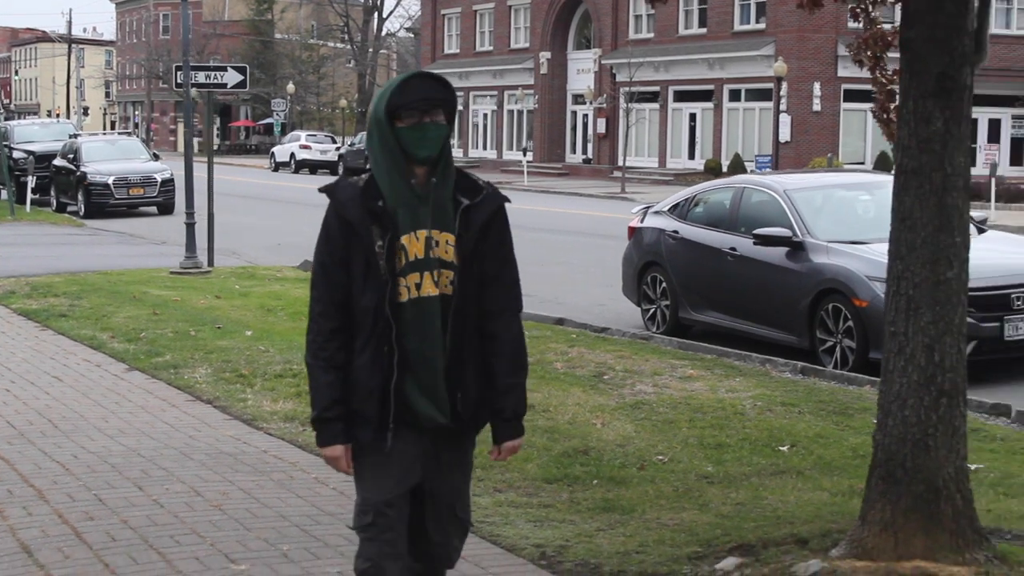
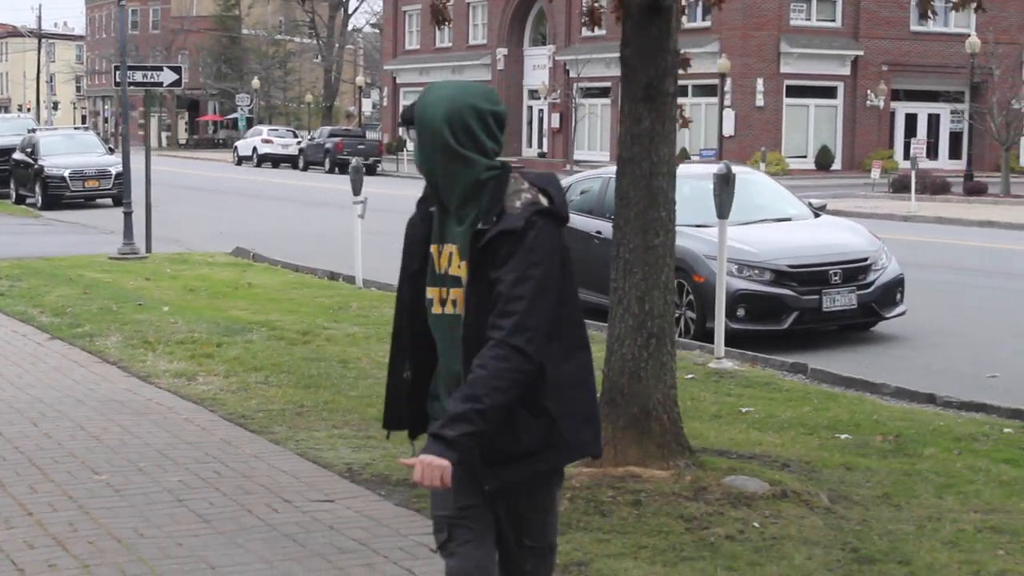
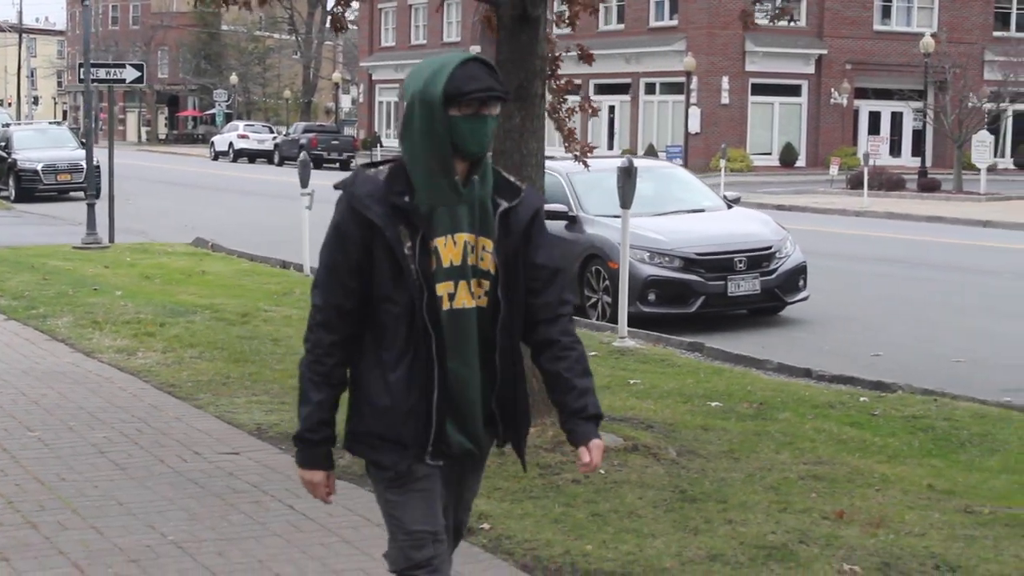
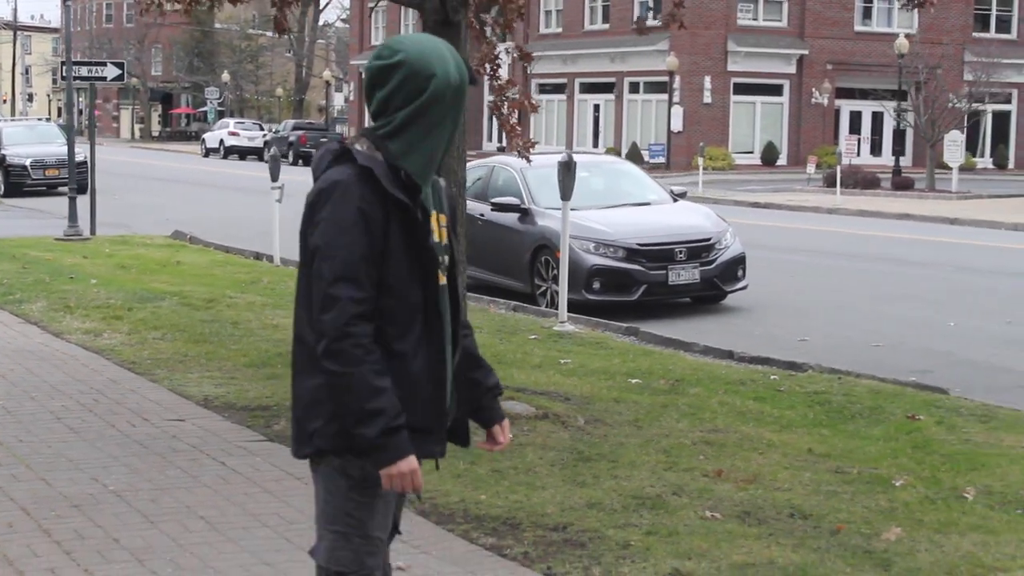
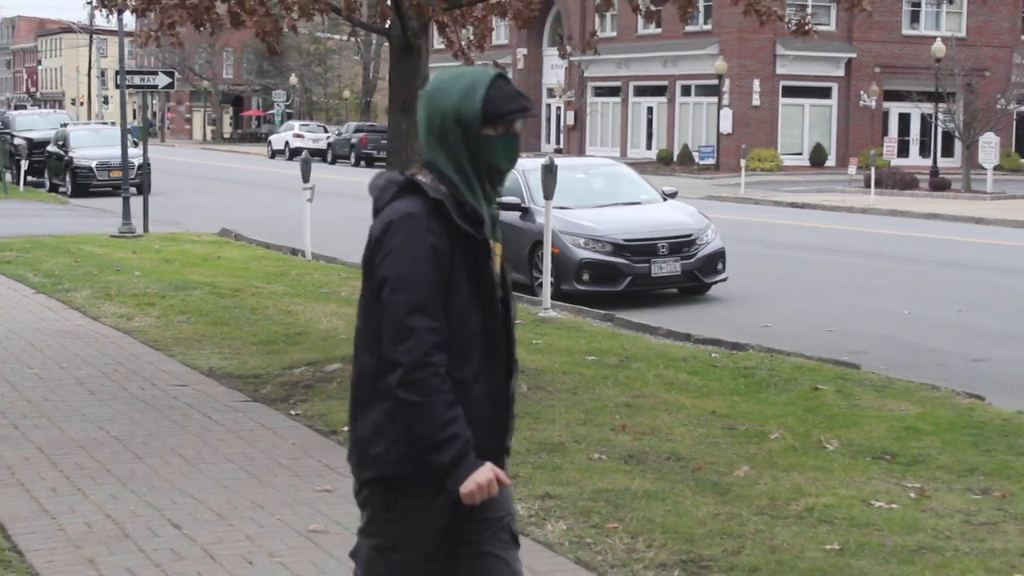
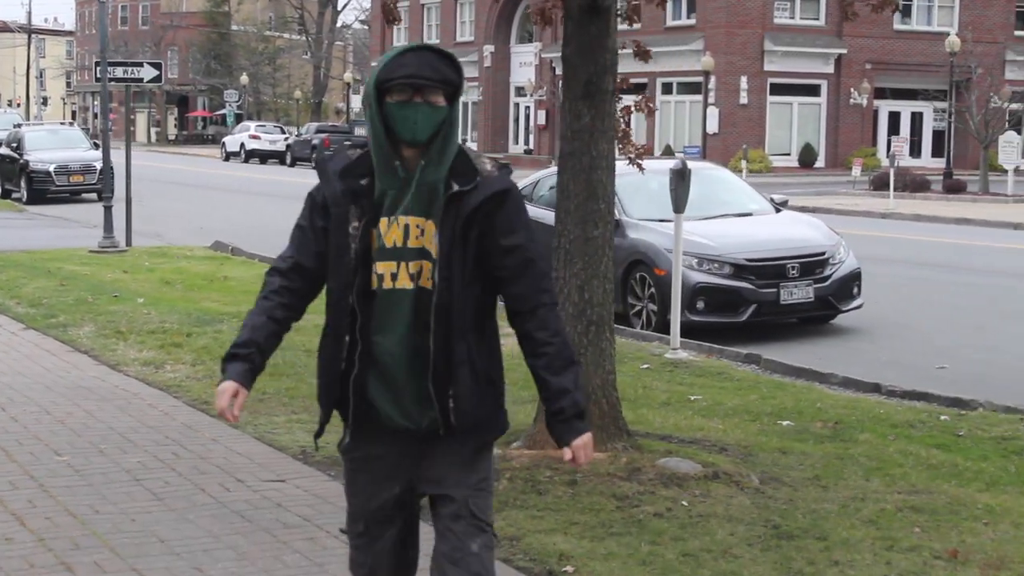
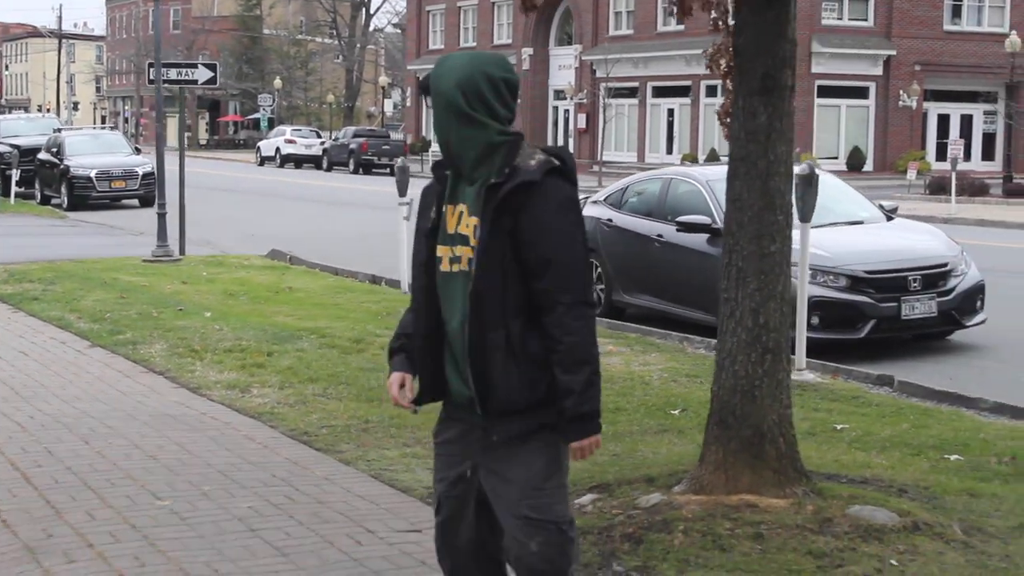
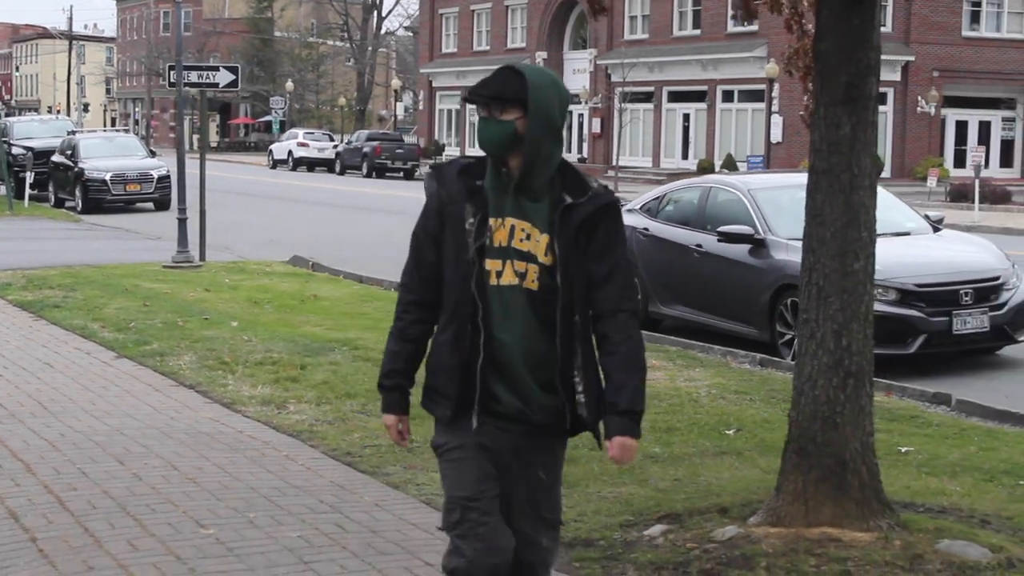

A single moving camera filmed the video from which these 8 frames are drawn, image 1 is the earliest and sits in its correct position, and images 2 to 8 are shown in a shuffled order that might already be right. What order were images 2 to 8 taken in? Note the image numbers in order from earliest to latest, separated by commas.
8, 7, 2, 6, 3, 4, 5
